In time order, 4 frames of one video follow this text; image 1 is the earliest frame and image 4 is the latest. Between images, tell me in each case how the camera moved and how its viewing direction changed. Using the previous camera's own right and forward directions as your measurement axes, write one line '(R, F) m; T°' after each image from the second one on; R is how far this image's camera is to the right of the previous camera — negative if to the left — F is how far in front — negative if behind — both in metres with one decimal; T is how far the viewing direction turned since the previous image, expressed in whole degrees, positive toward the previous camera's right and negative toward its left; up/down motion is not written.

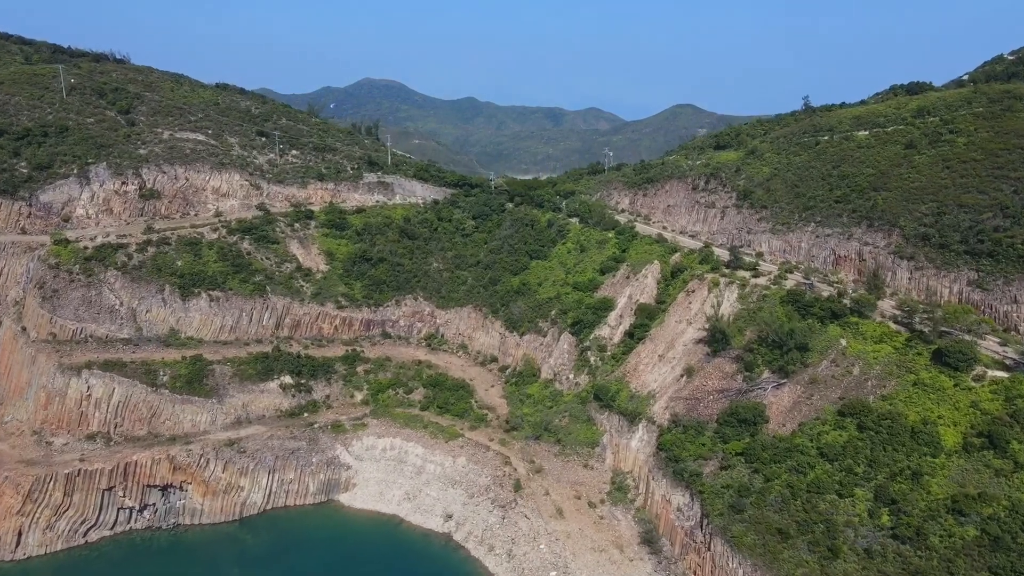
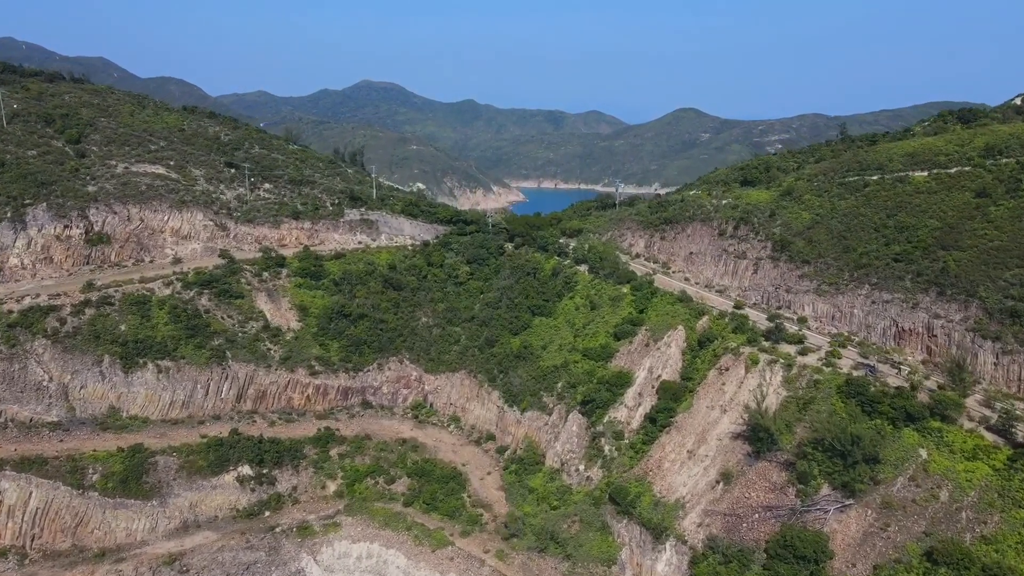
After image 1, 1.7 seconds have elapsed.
(0.0, +6.8) m; 0°
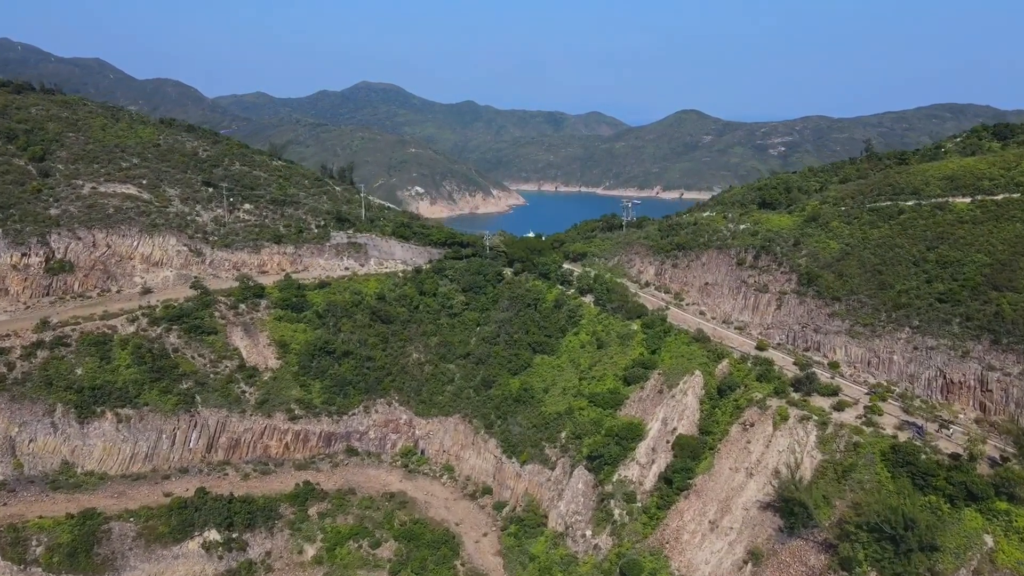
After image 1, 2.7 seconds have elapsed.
(+0.1, +4.0) m; 0°
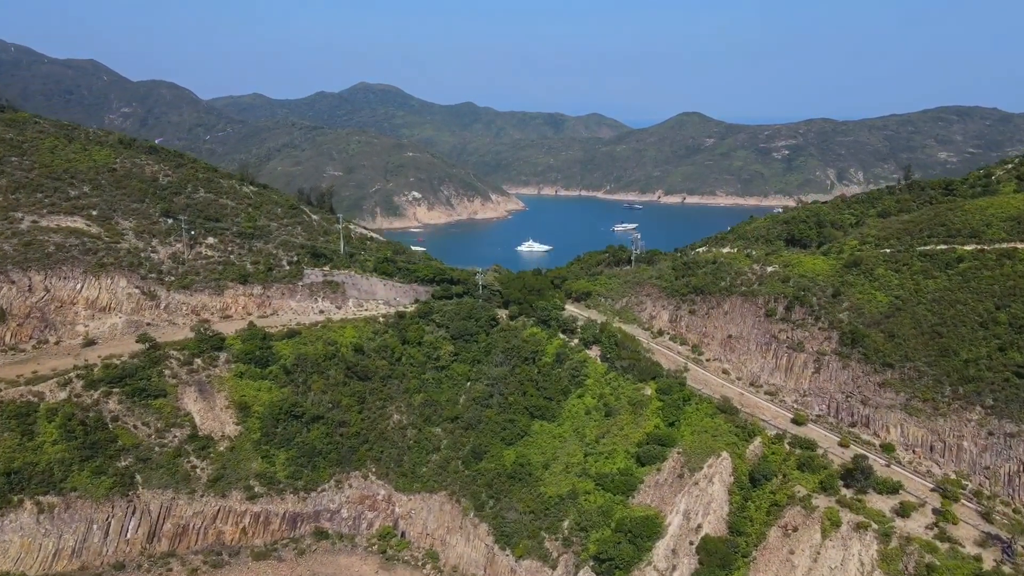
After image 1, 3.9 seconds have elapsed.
(+0.3, +5.6) m; 0°
